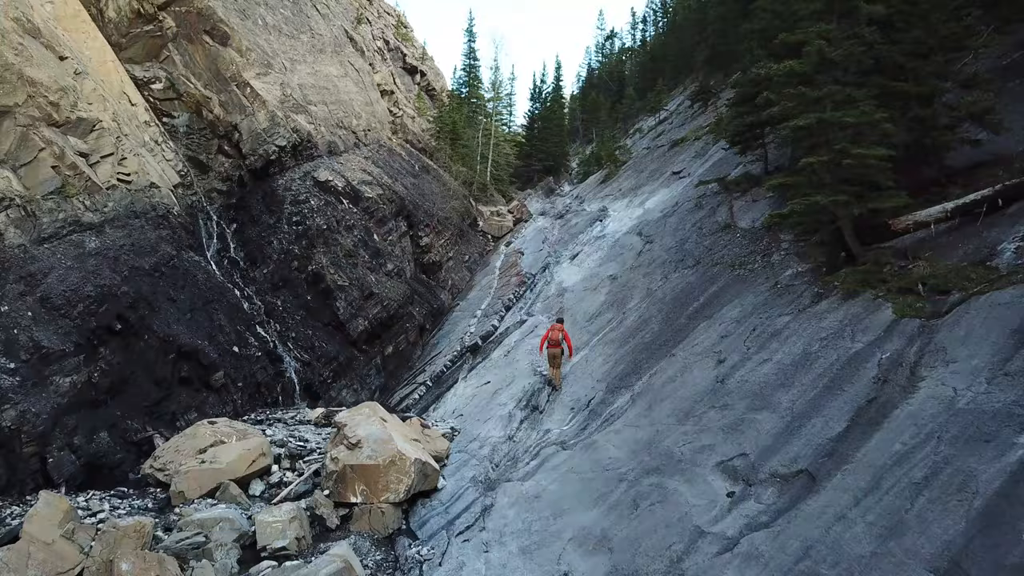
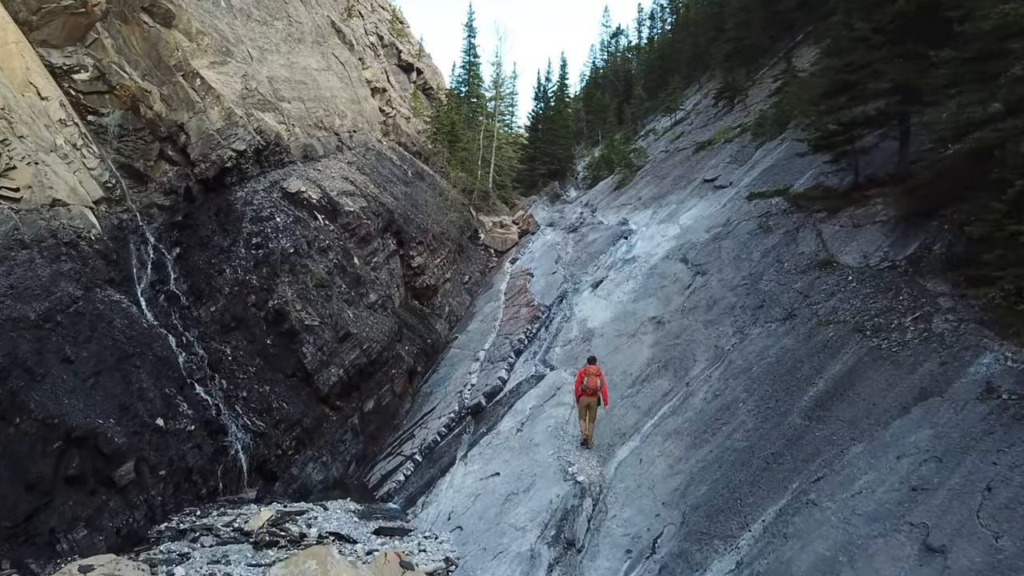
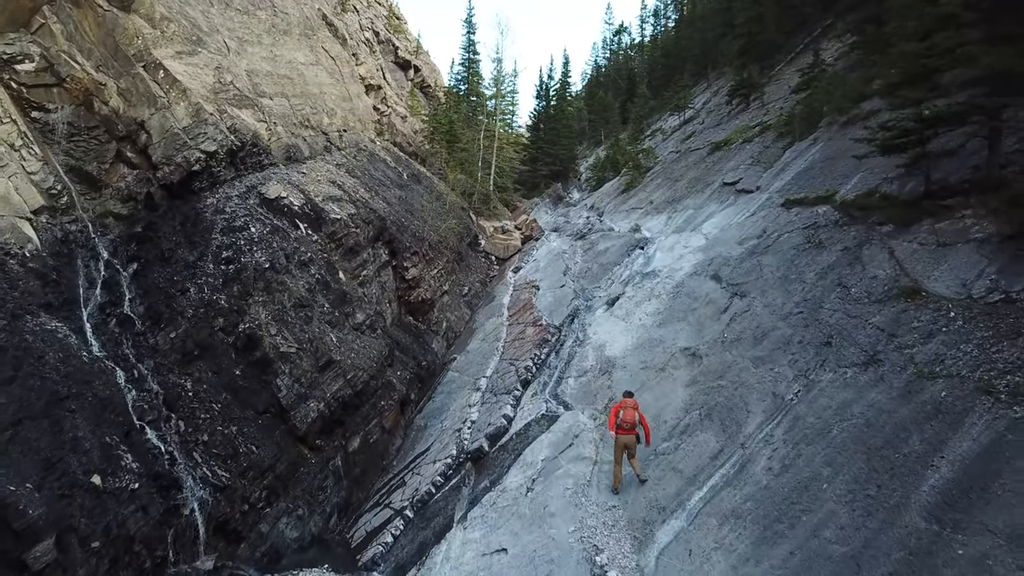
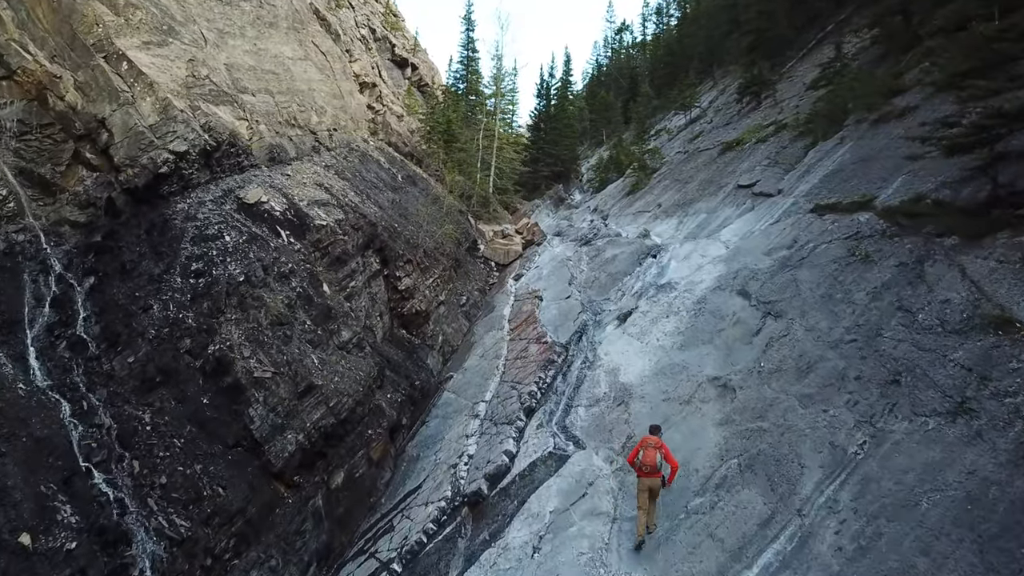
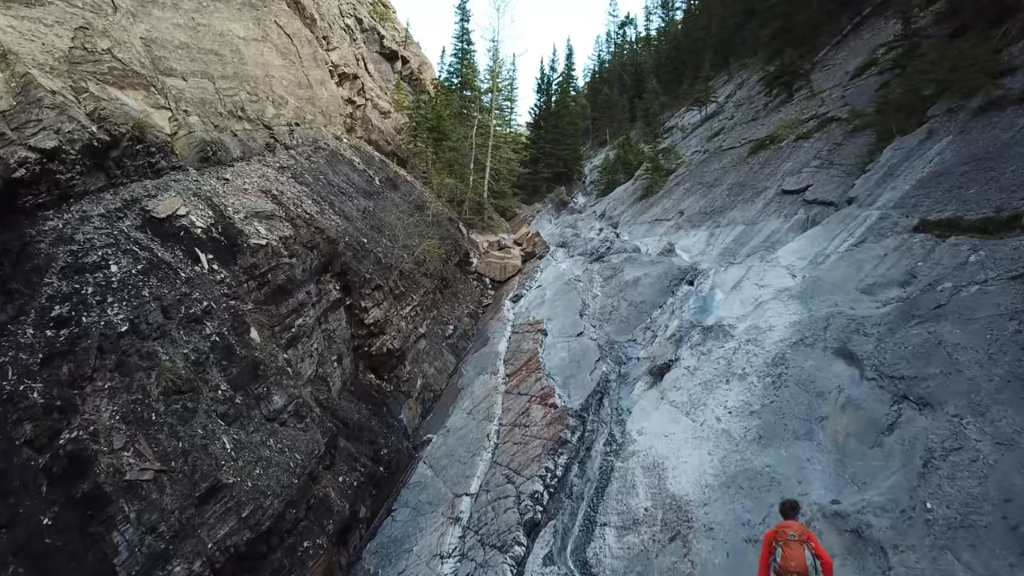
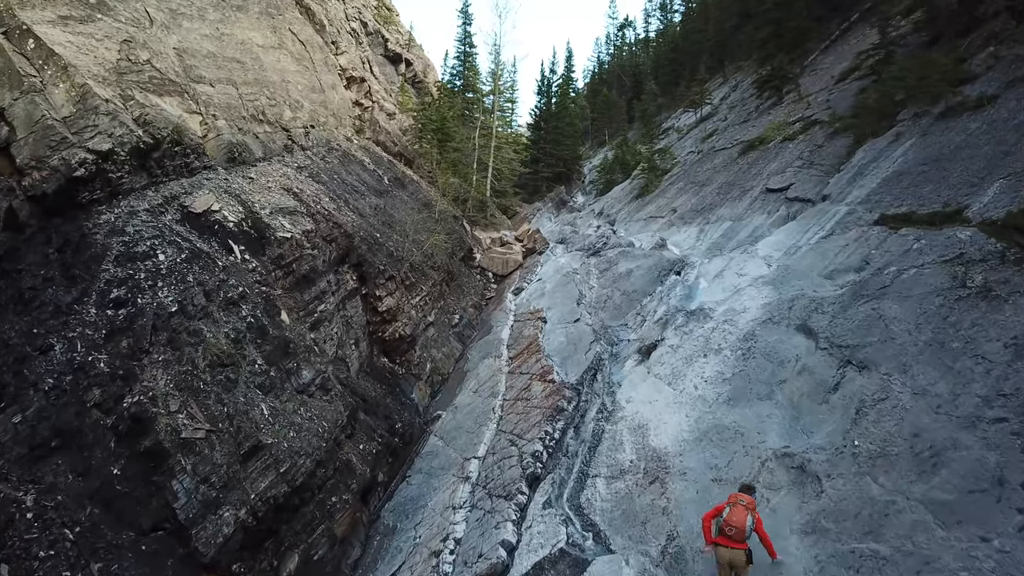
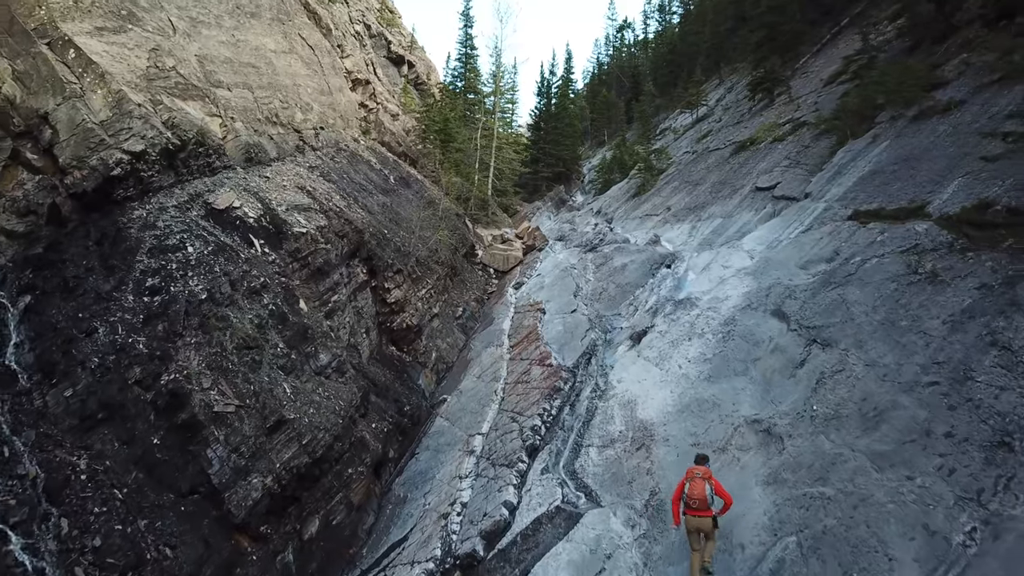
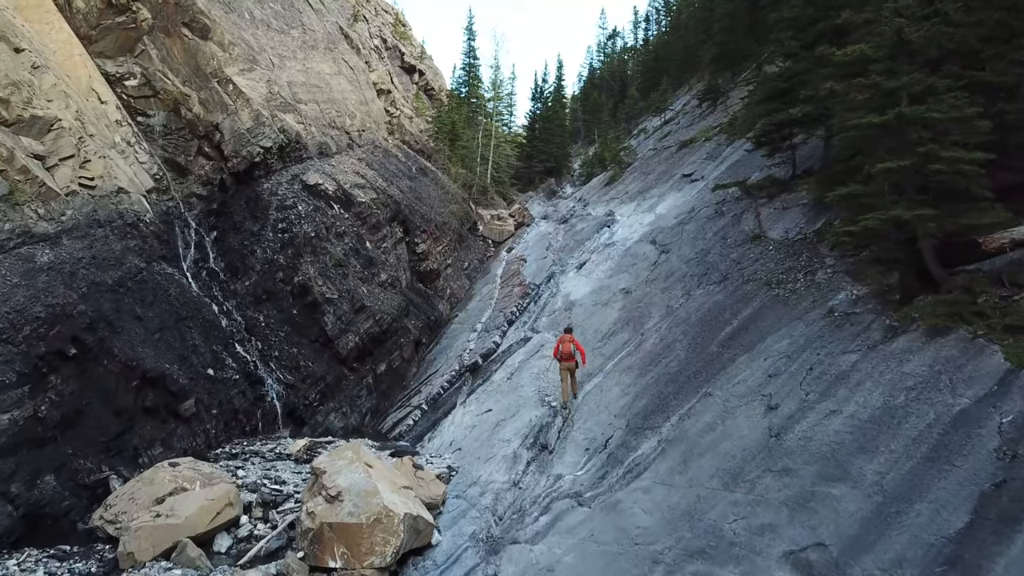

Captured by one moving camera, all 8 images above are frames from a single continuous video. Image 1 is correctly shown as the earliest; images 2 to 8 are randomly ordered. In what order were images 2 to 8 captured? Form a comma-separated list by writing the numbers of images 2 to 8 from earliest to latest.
8, 2, 3, 4, 7, 6, 5
